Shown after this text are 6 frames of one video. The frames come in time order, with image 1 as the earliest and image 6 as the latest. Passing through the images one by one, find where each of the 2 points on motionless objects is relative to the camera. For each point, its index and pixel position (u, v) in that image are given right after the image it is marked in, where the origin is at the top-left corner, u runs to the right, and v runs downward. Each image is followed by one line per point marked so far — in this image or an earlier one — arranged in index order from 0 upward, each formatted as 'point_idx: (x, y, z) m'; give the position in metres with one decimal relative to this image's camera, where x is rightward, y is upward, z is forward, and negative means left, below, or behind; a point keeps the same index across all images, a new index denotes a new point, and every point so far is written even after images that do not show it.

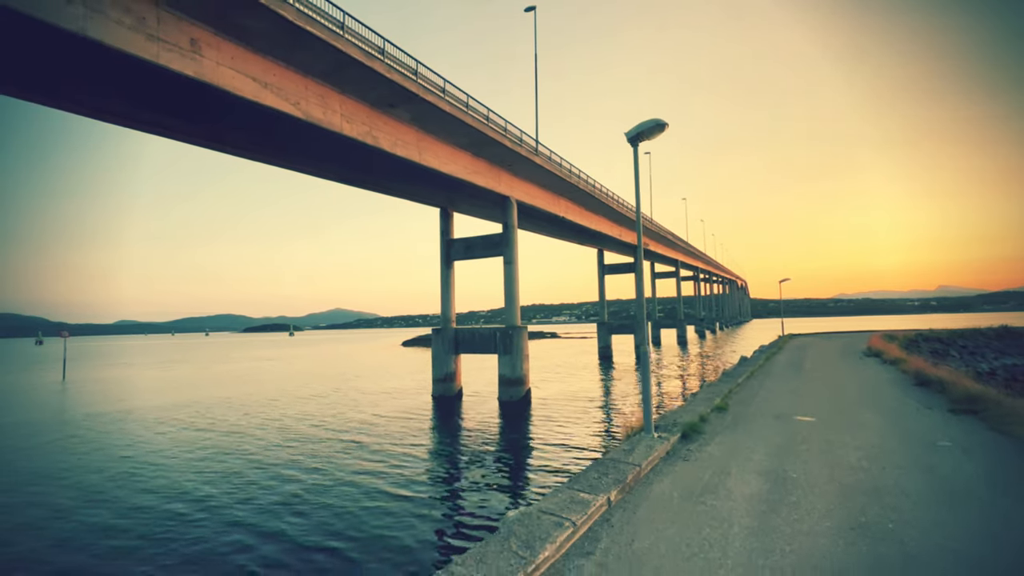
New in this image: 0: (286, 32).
0: (-6.7, +7.6, +14.1) m
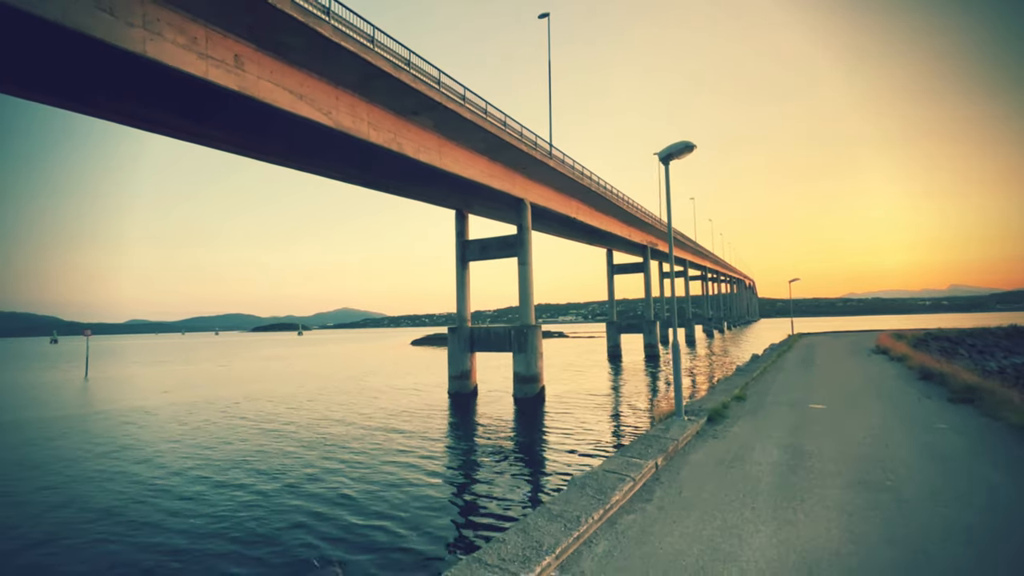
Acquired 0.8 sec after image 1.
0: (-6.0, +7.6, +14.9) m
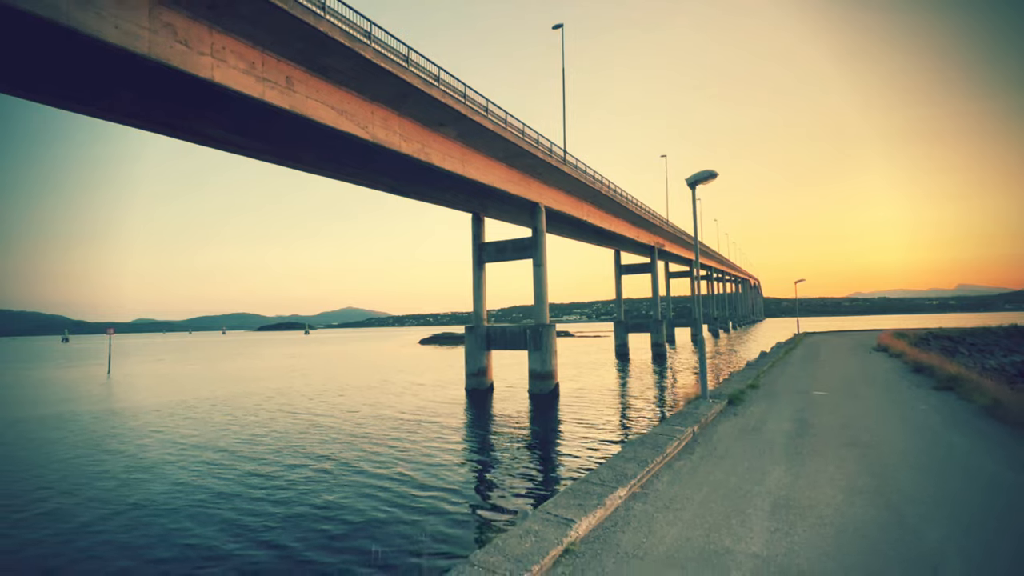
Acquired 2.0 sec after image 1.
0: (-5.1, +7.5, +16.2) m
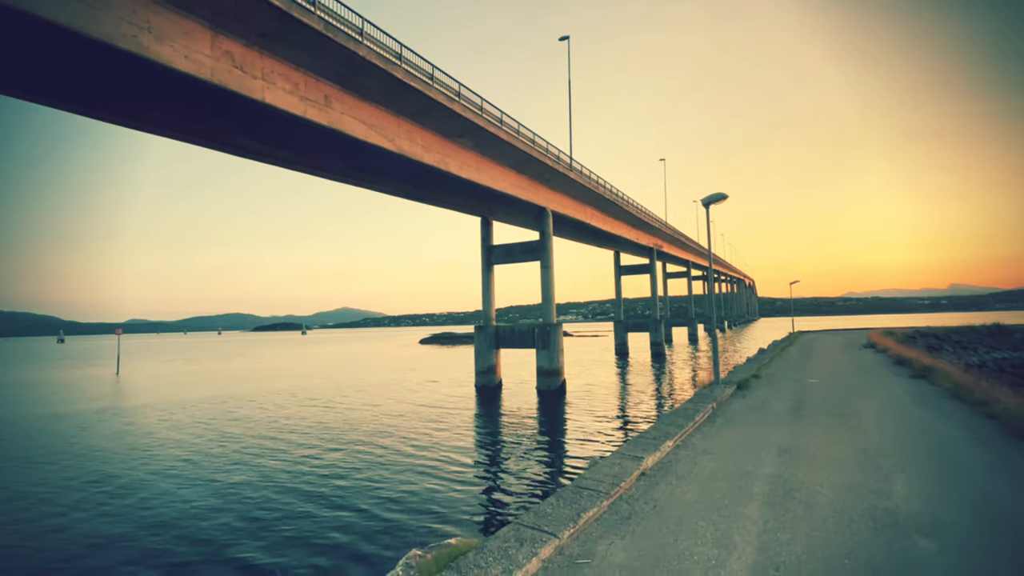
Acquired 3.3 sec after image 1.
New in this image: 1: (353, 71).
0: (-4.4, +7.5, +17.5) m
1: (-5.4, +7.4, +16.2) m
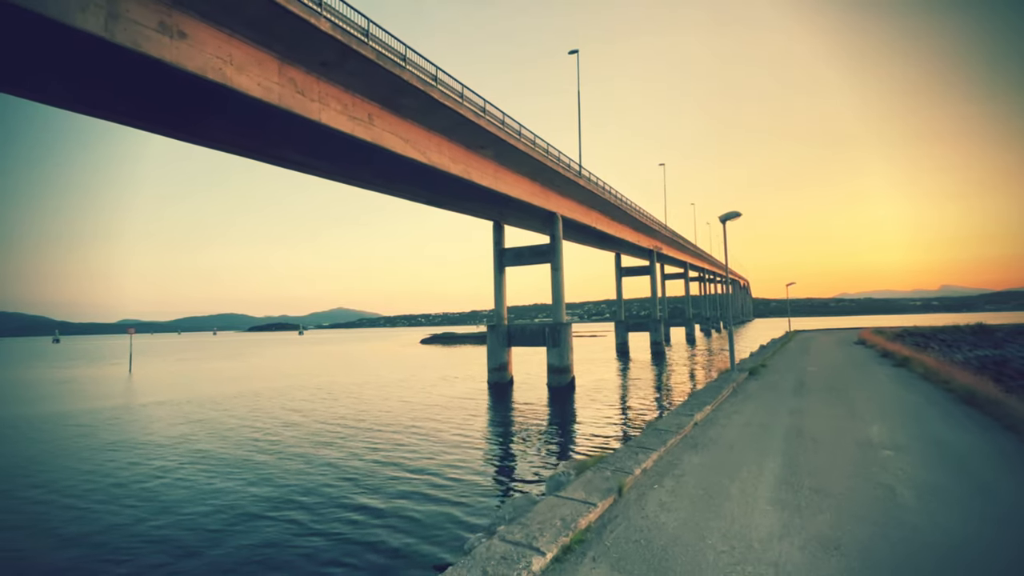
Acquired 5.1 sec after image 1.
0: (-3.4, +7.4, +19.2) m
1: (-4.4, +7.3, +17.8) m
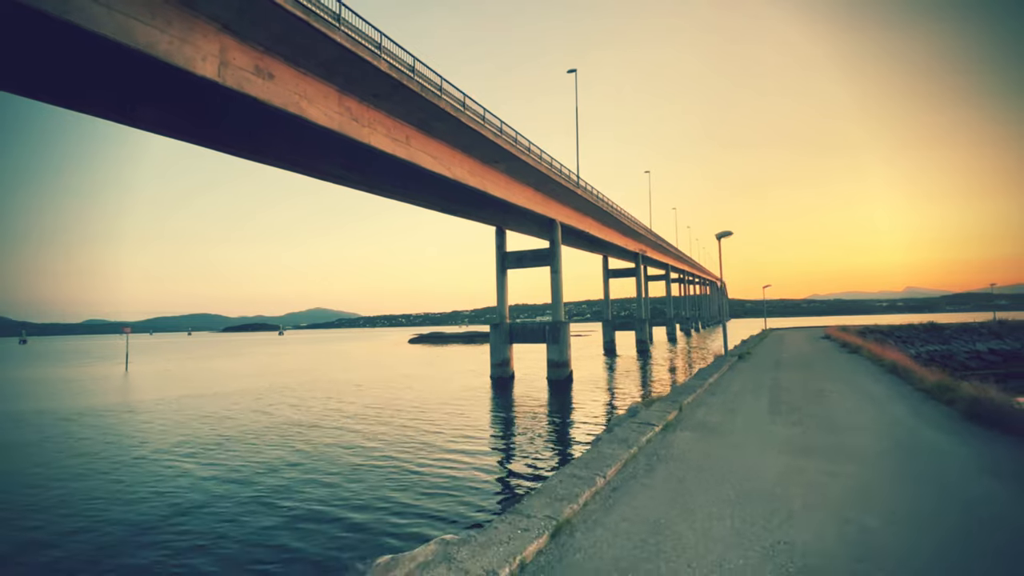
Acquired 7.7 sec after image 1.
0: (-2.5, +7.4, +21.7) m
1: (-3.5, +7.3, +20.4) m
